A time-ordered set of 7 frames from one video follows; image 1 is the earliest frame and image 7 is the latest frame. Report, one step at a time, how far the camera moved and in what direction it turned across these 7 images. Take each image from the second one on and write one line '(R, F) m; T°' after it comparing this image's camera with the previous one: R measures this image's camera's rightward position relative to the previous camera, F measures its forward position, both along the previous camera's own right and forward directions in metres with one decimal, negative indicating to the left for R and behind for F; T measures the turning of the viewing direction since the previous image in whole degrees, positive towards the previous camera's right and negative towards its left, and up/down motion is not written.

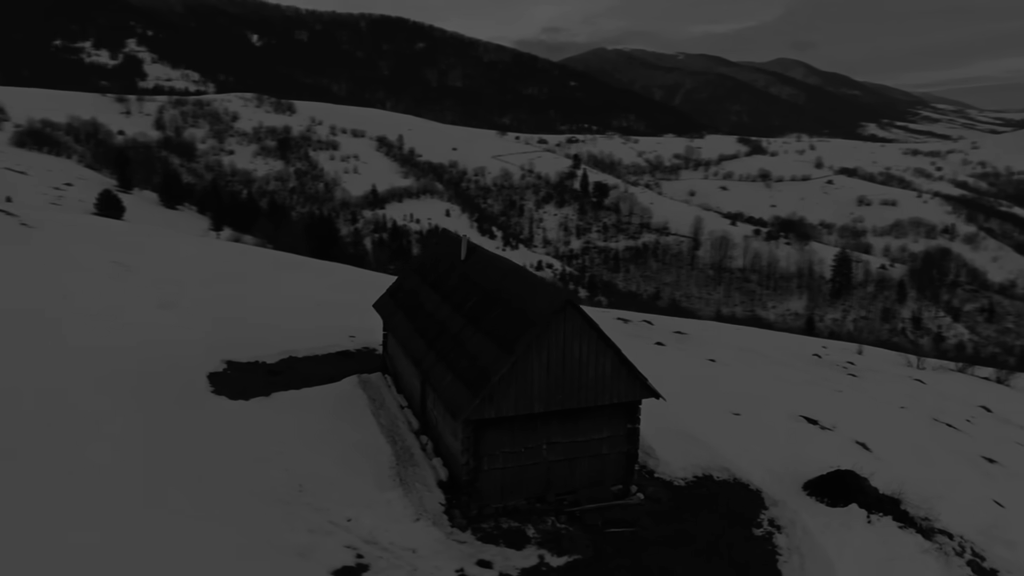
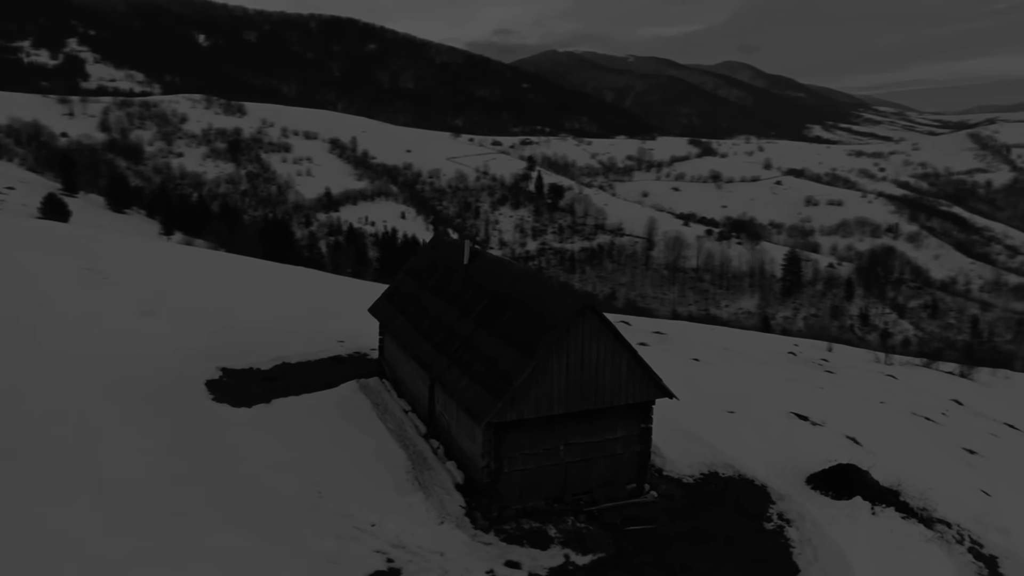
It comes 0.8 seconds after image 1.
(-0.9, -0.1) m; +3°
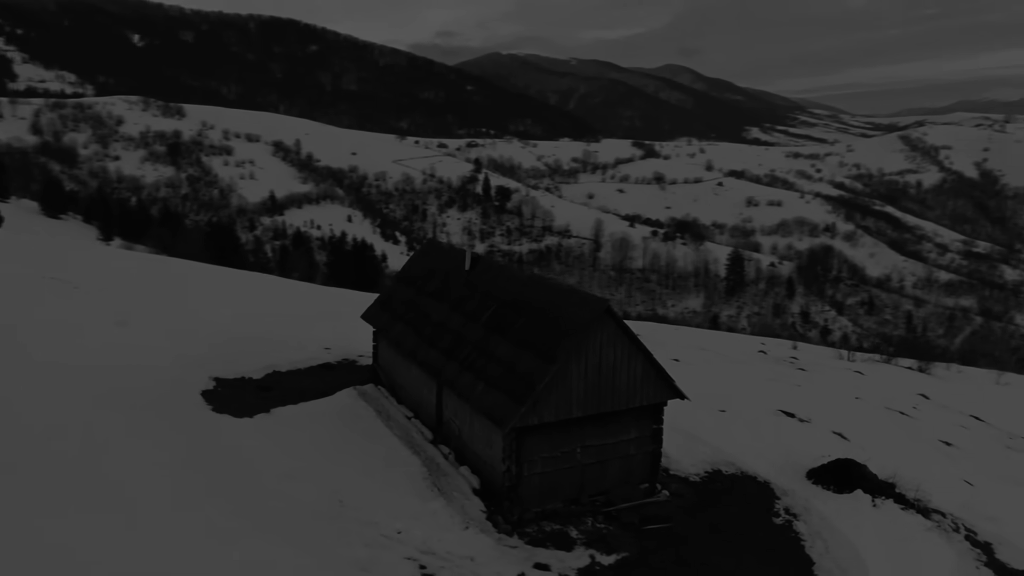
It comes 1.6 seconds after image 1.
(-1.1, -0.1) m; +4°
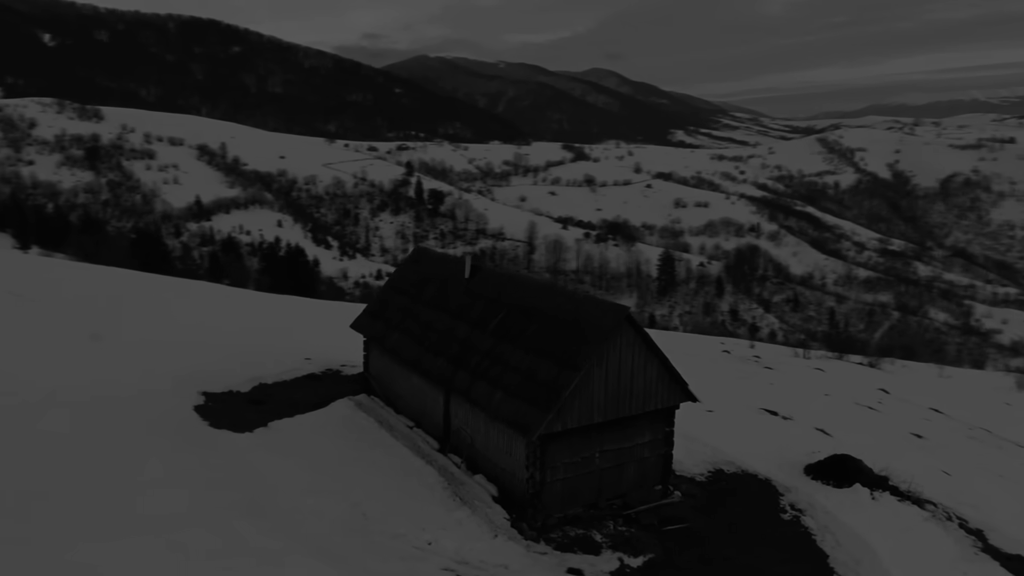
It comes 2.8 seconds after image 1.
(-1.3, 0.0) m; +5°
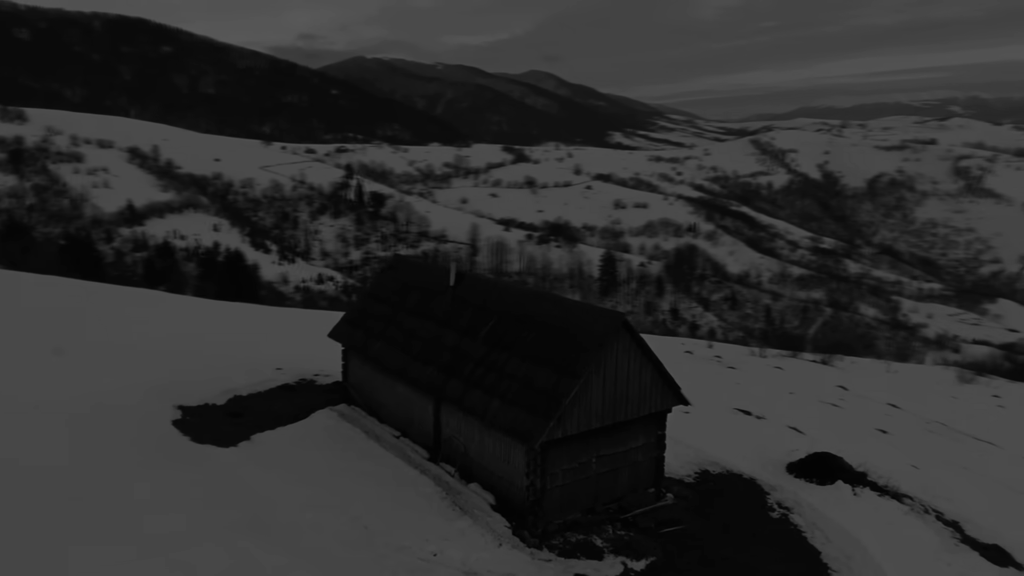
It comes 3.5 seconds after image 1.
(-0.8, 0.0) m; +4°
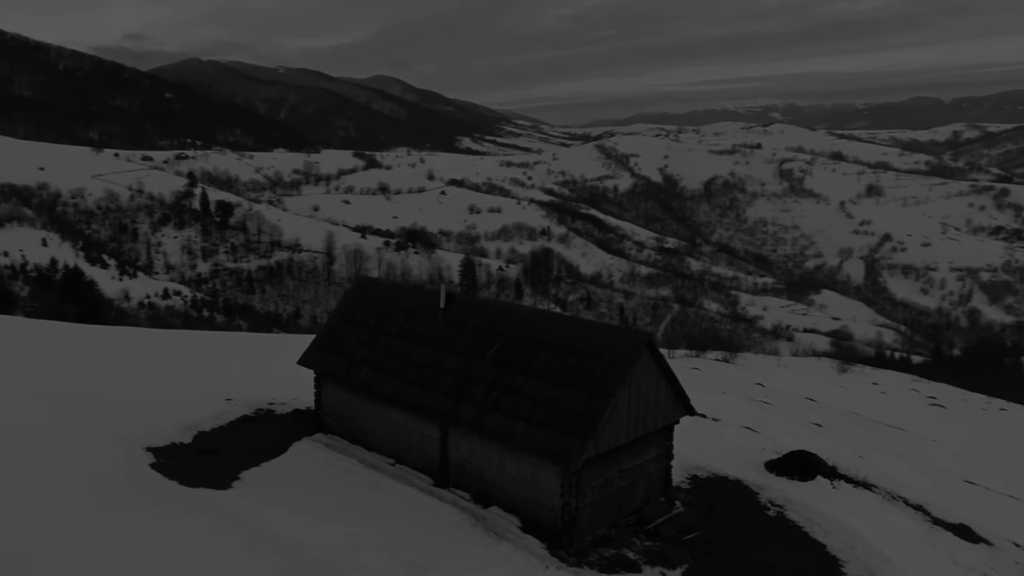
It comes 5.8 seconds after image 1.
(-2.6, +0.1) m; +10°
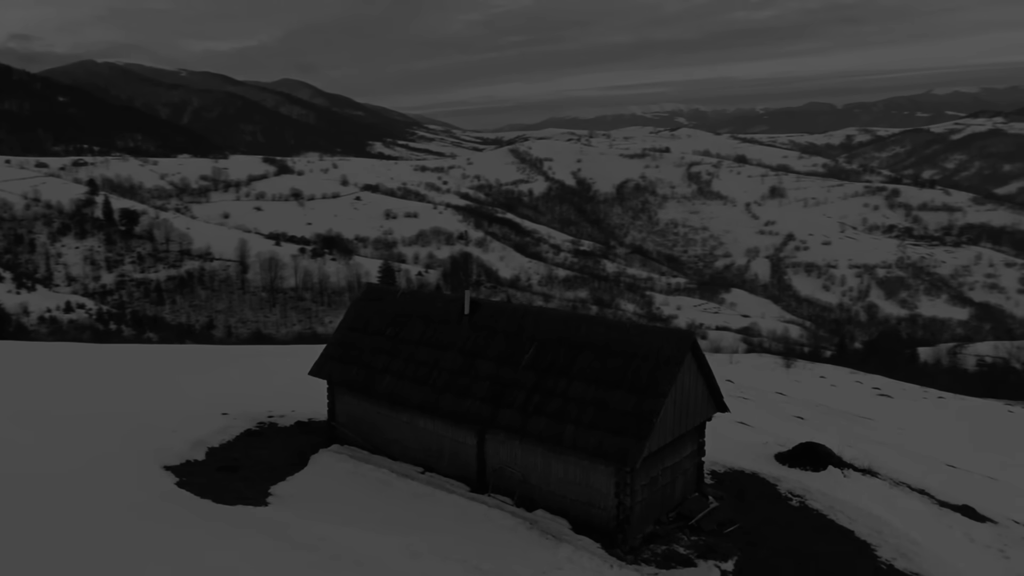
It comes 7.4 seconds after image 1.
(-2.1, 0.0) m; +6°
